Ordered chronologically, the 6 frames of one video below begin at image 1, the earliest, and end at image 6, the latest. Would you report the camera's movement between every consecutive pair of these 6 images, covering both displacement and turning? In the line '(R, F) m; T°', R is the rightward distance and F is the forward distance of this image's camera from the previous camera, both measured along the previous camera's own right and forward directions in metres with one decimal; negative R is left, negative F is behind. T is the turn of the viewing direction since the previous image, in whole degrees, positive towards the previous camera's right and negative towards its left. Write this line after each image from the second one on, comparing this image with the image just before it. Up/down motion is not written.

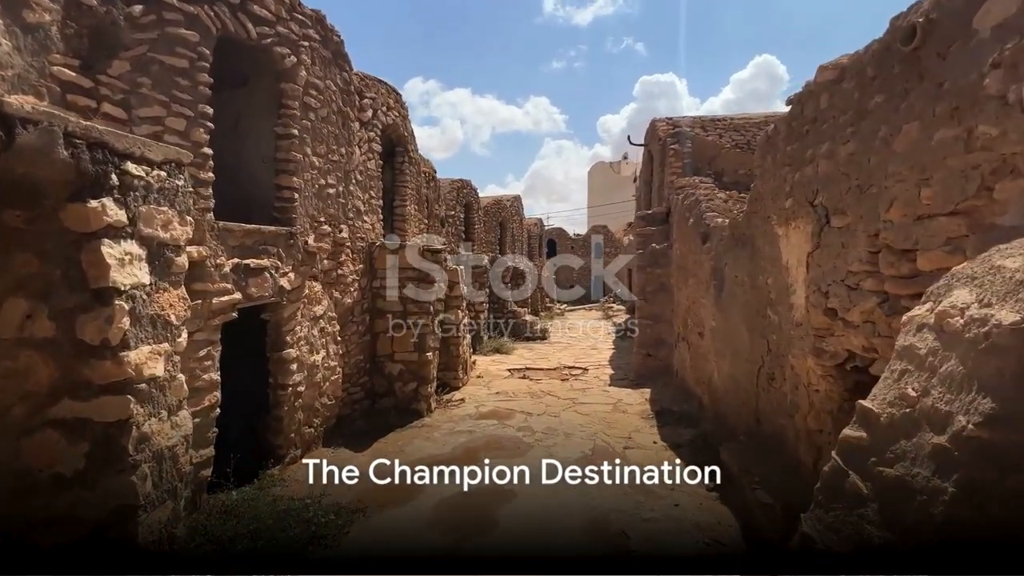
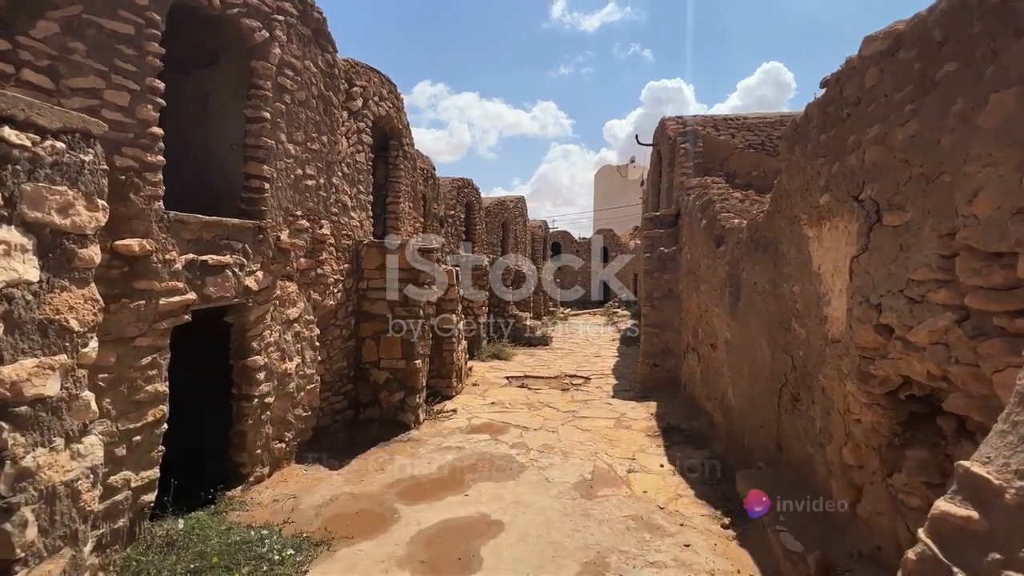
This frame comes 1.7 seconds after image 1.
(+0.1, +0.4) m; -1°
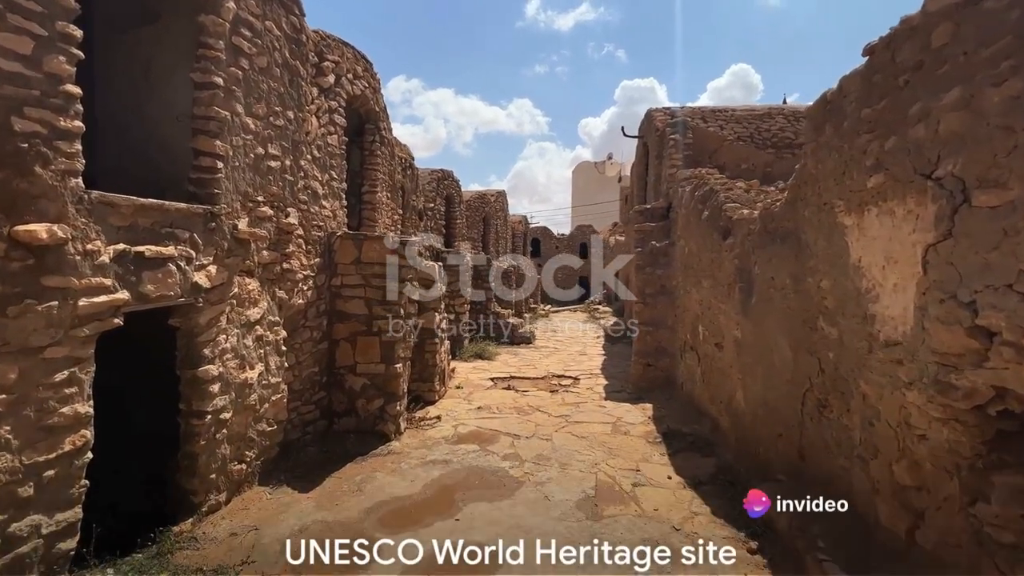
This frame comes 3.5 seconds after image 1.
(-0.1, +0.5) m; +3°
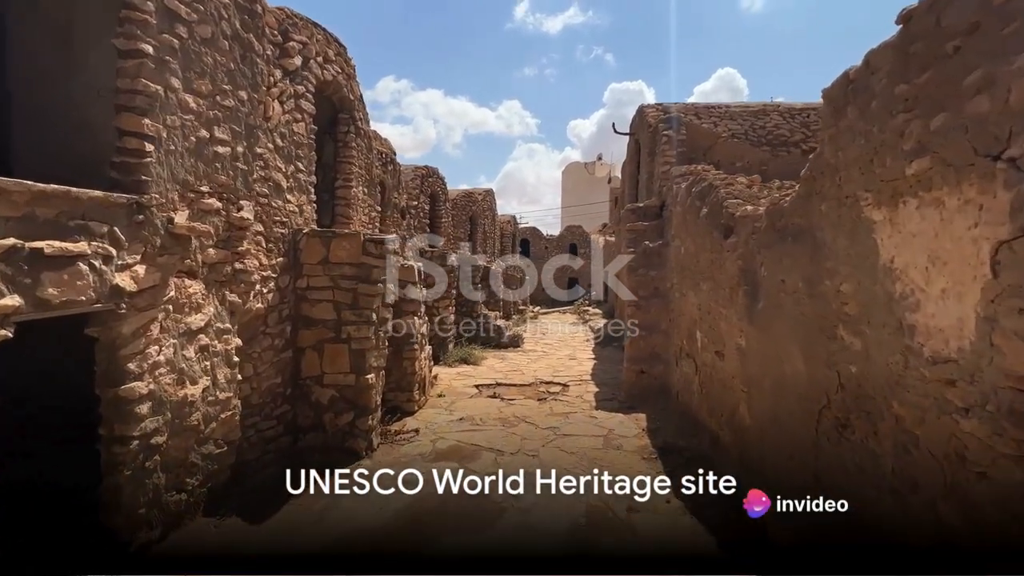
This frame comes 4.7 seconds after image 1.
(+0.1, +0.4) m; +1°
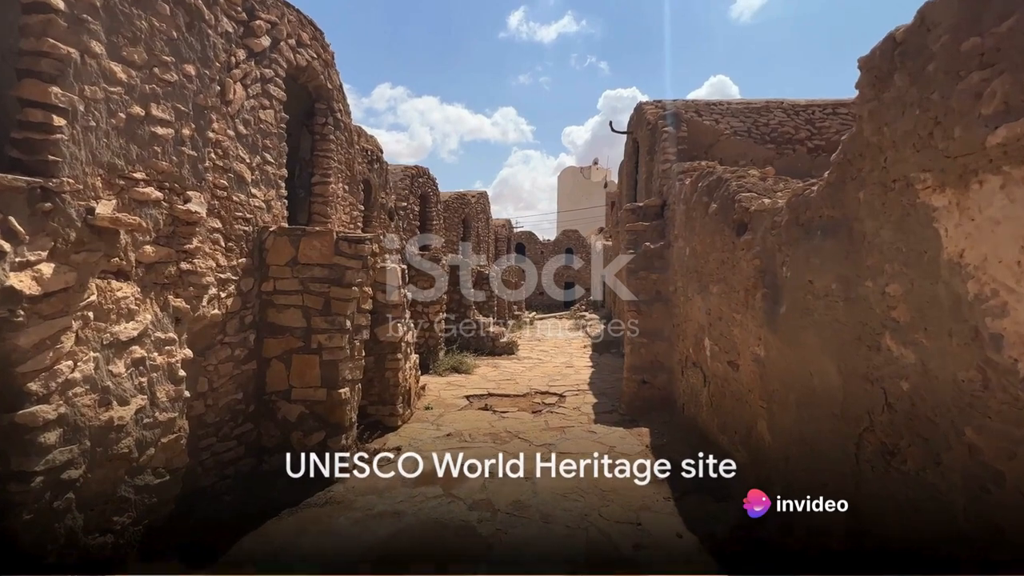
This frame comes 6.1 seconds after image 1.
(+0.1, +0.5) m; 0°
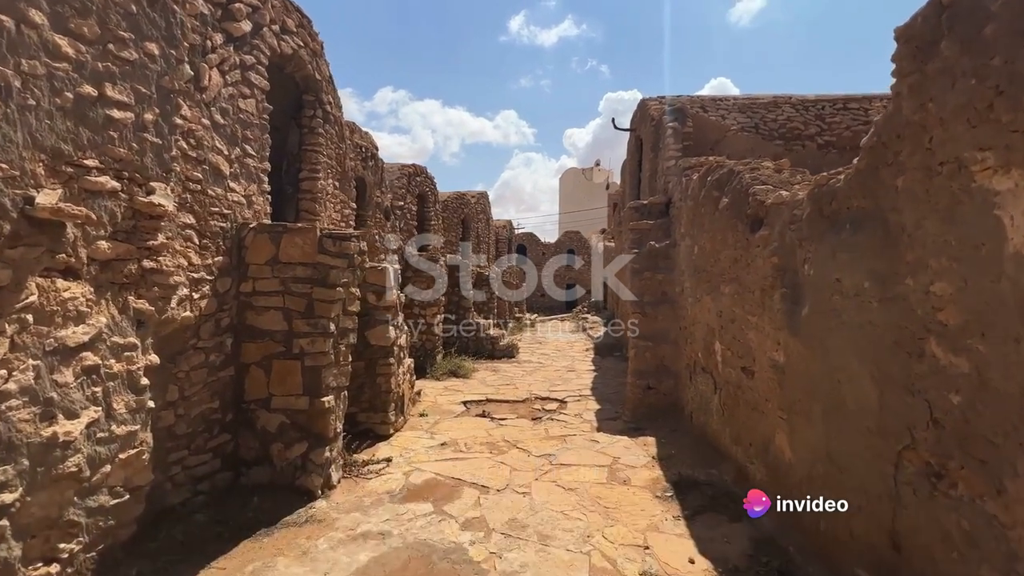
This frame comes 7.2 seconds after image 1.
(0.0, +0.3) m; 0°
